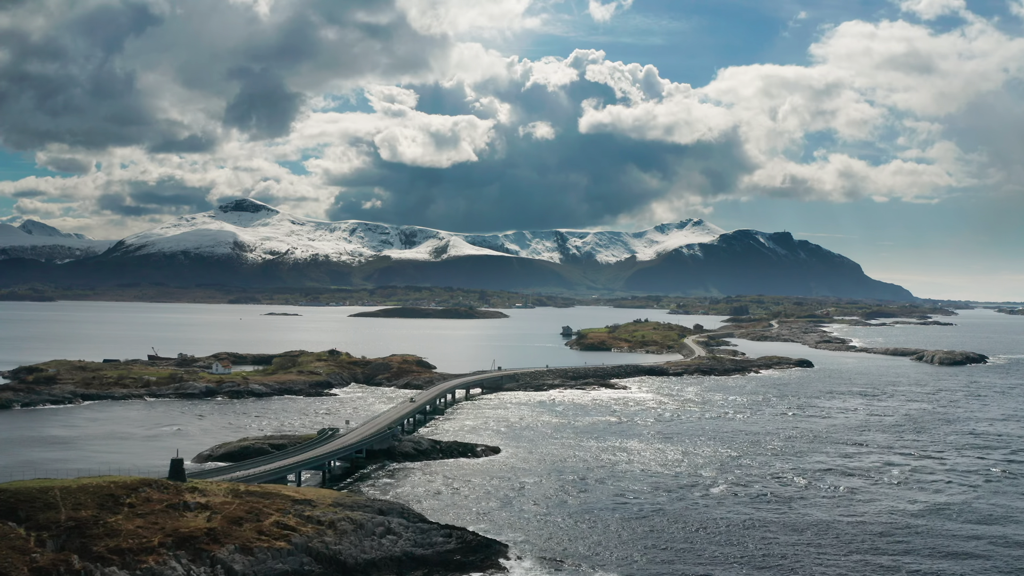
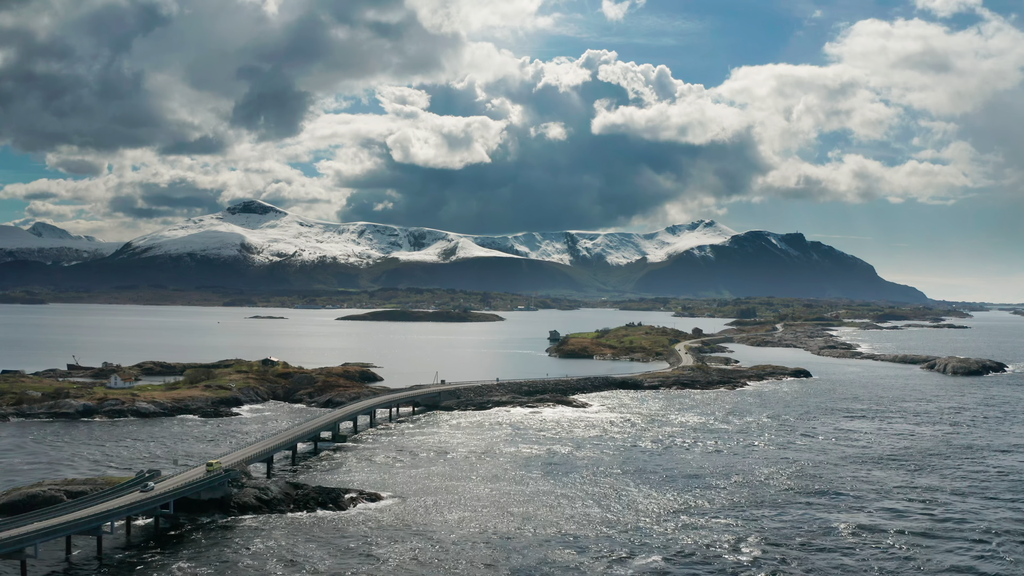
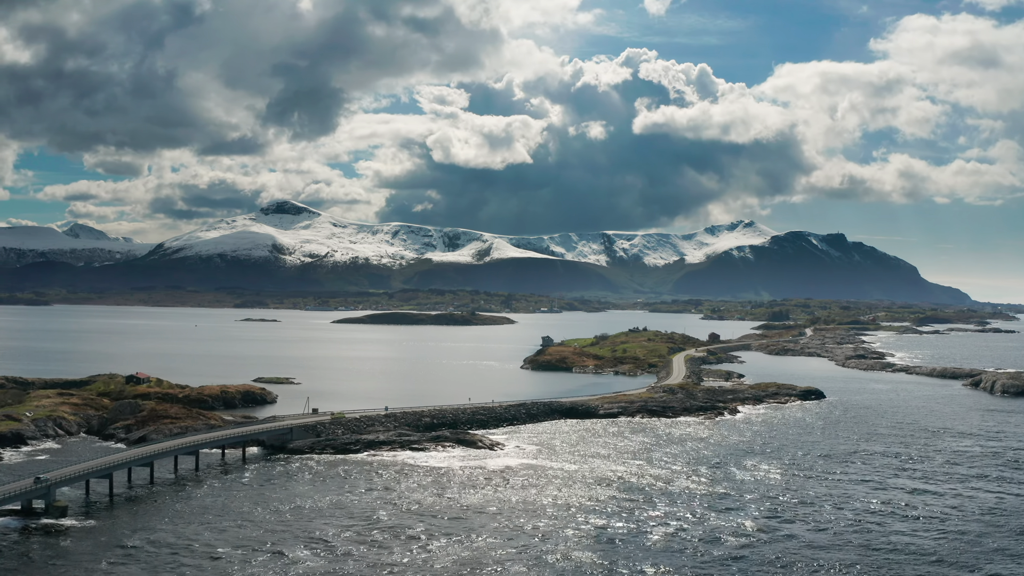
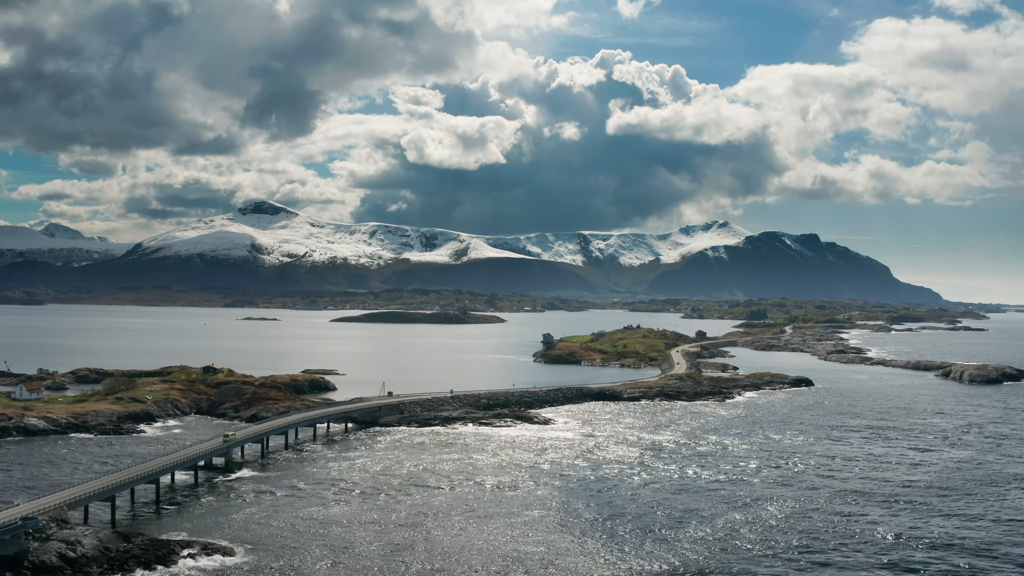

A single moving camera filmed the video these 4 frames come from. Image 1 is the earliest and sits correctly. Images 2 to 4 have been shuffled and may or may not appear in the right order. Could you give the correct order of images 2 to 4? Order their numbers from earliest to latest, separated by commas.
2, 4, 3
